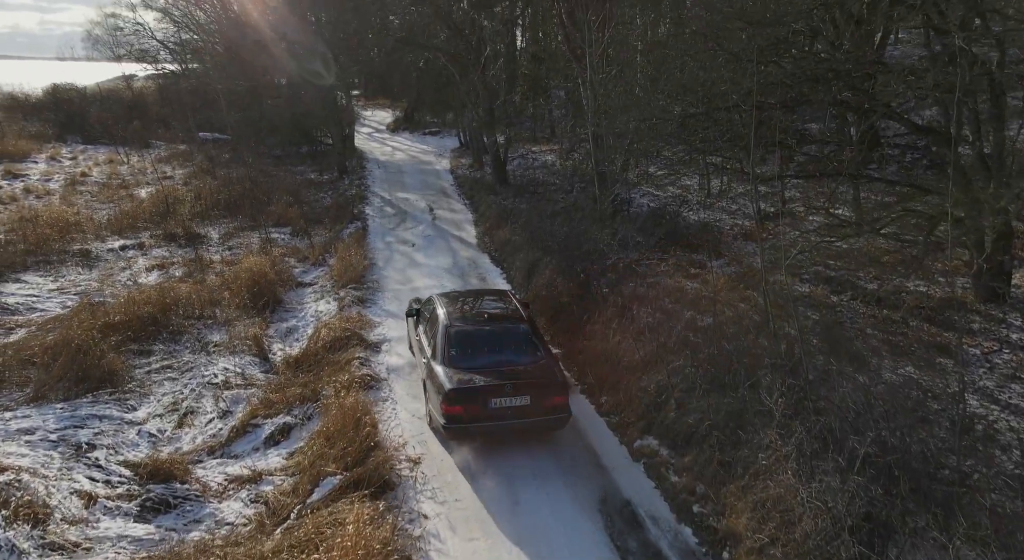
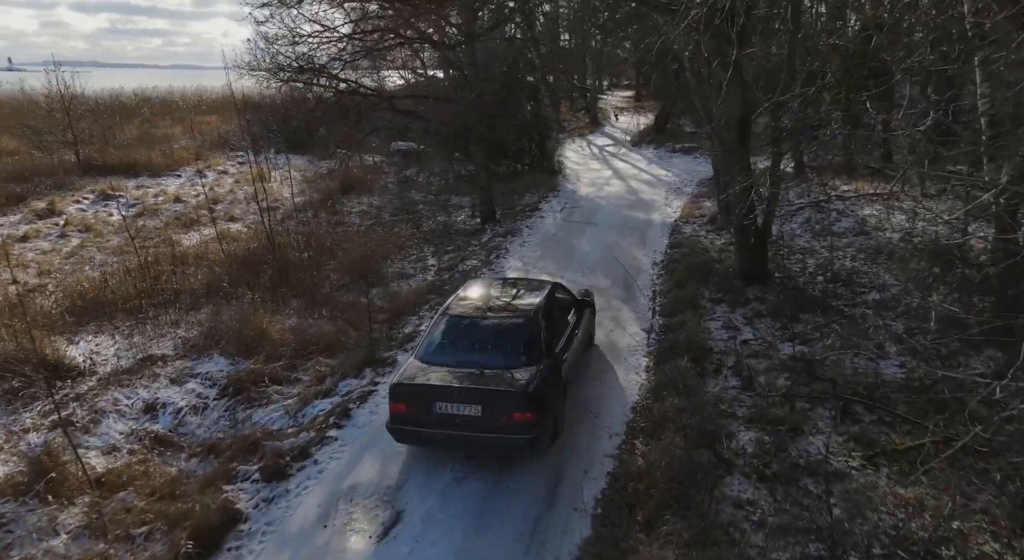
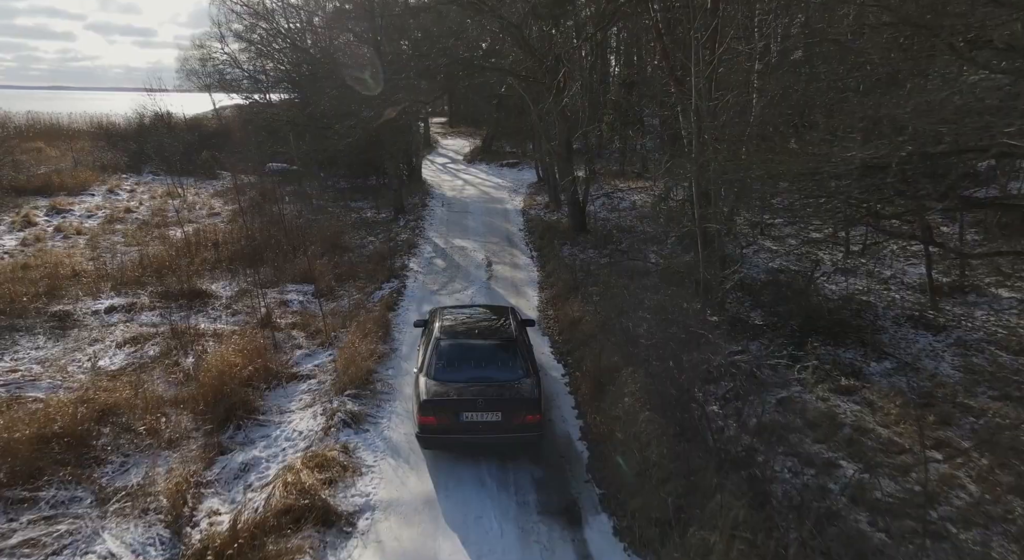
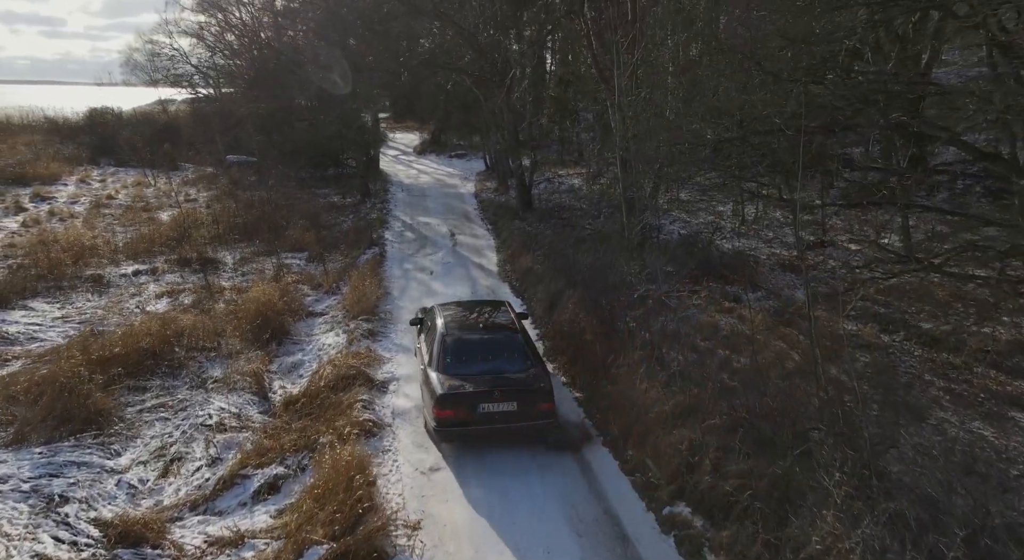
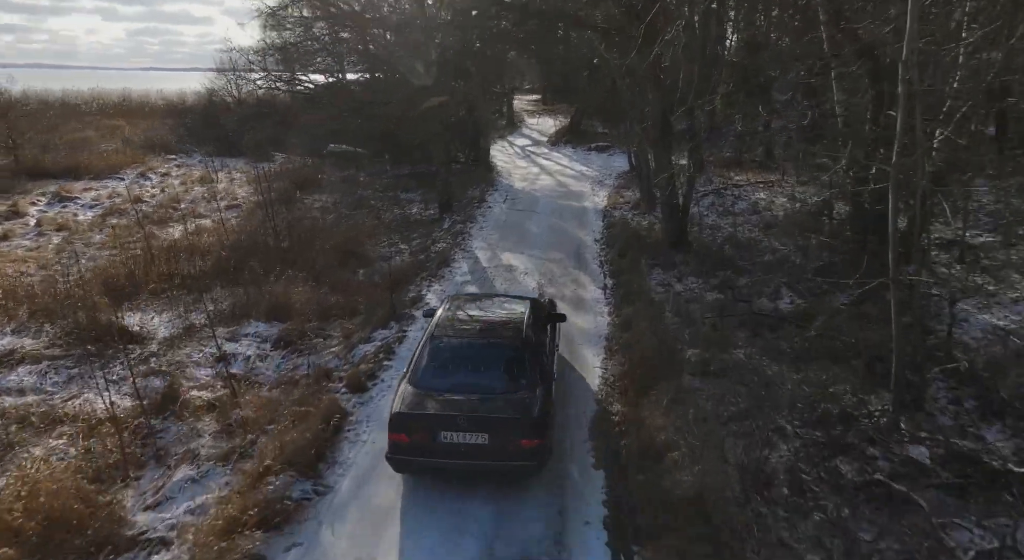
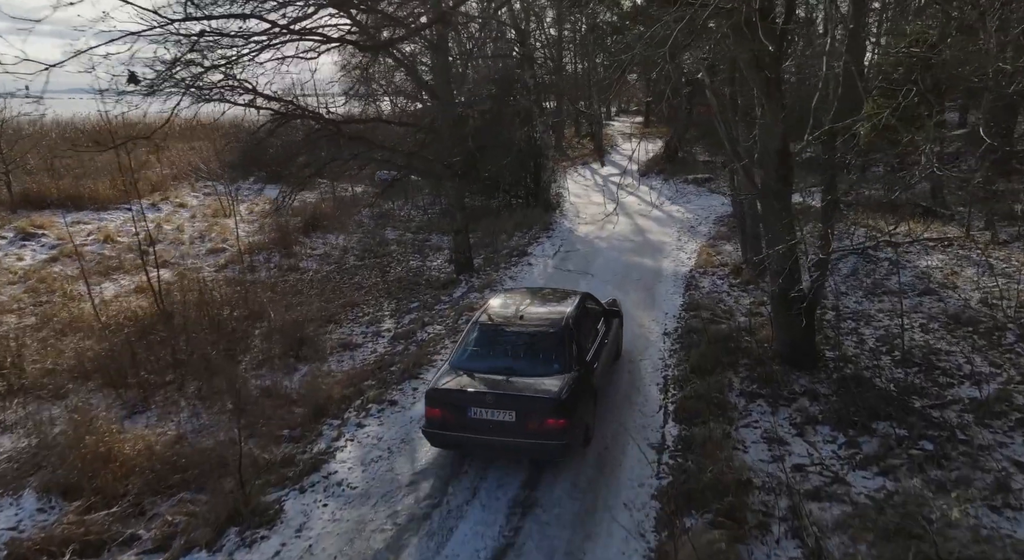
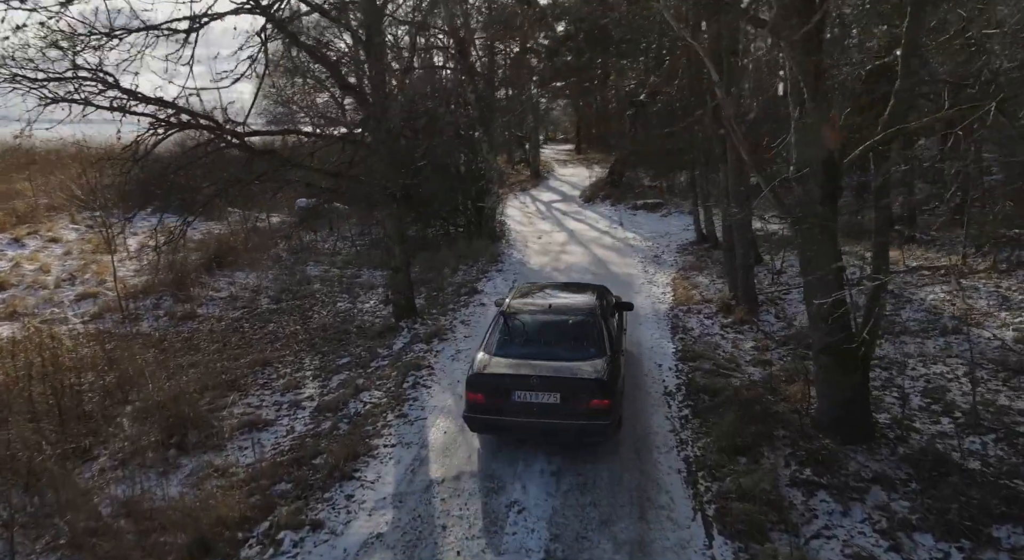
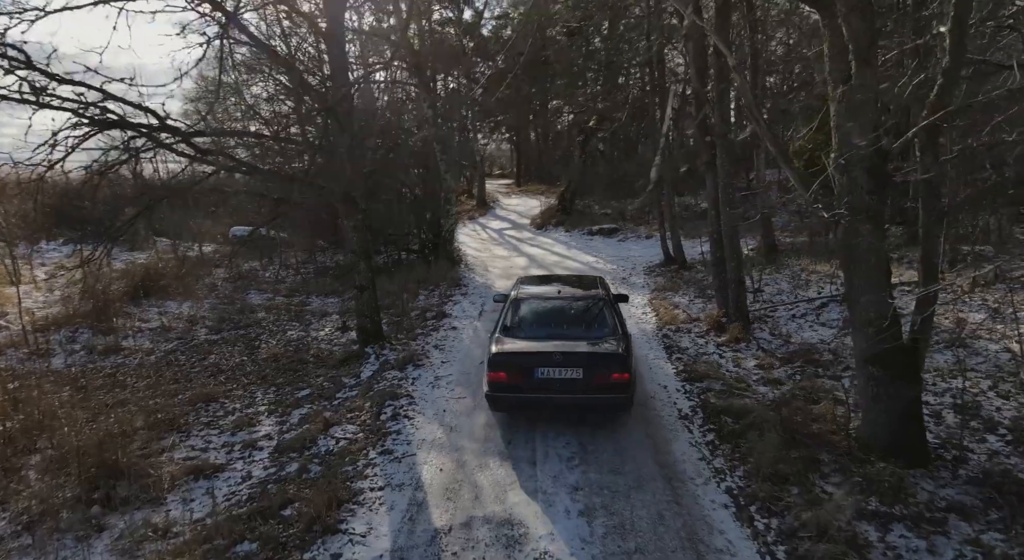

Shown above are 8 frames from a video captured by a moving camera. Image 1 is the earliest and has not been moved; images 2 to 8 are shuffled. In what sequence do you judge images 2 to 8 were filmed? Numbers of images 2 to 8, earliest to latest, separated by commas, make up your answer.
4, 3, 5, 2, 6, 7, 8
